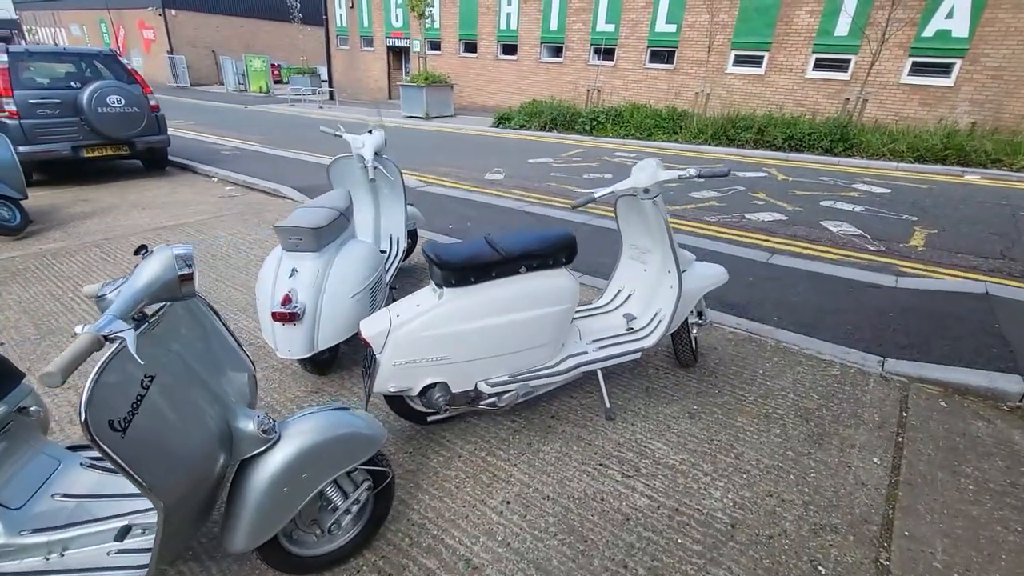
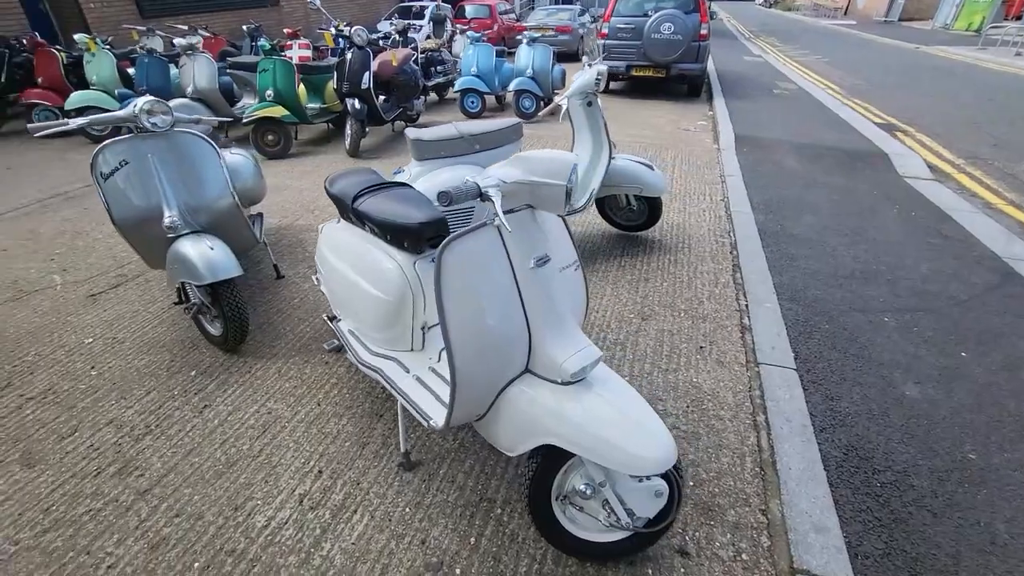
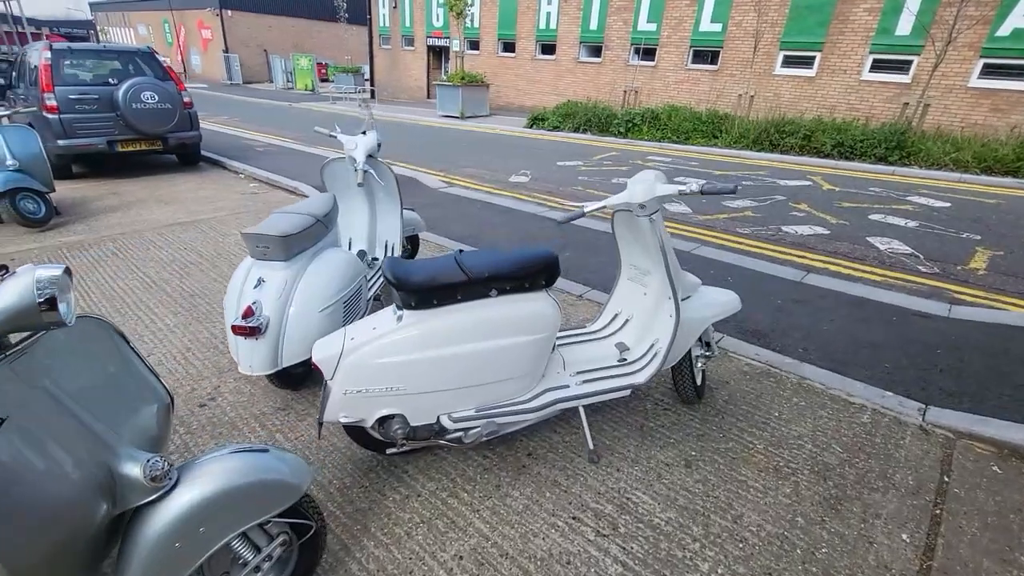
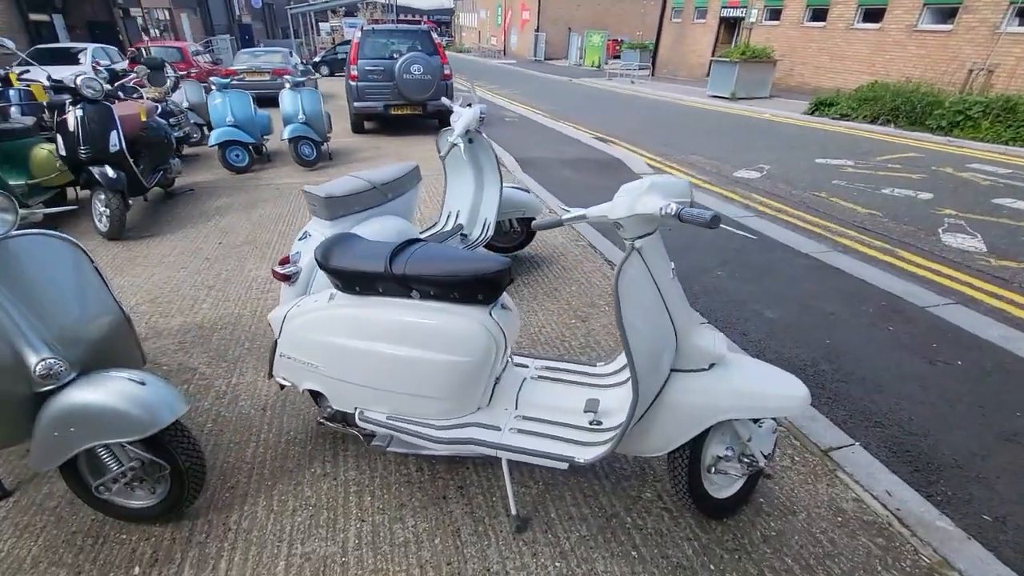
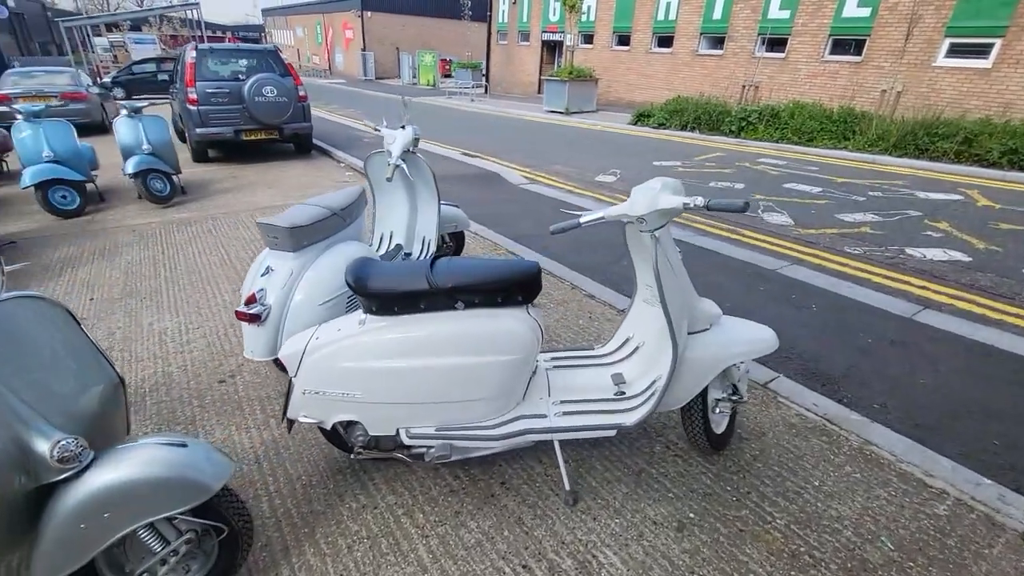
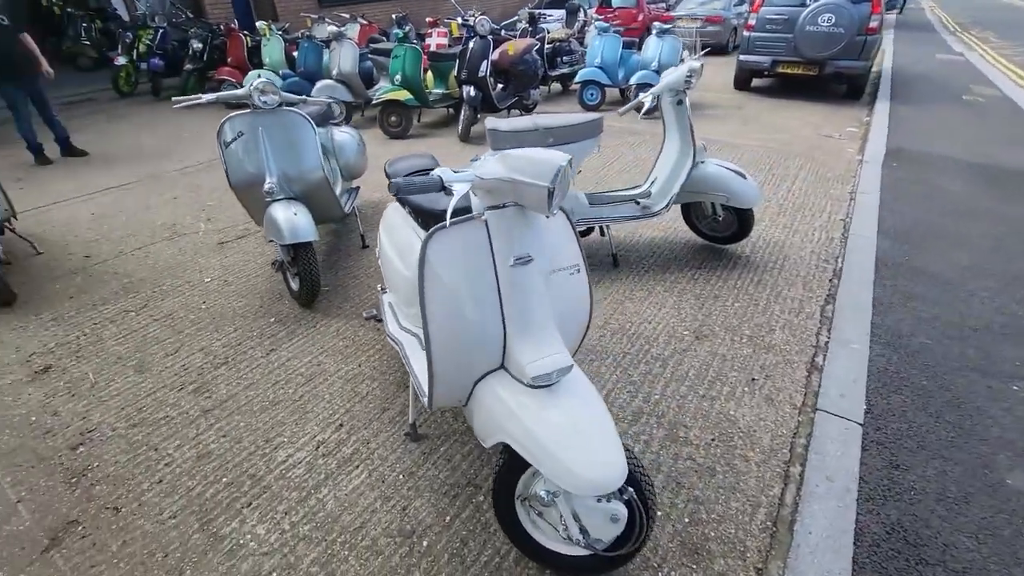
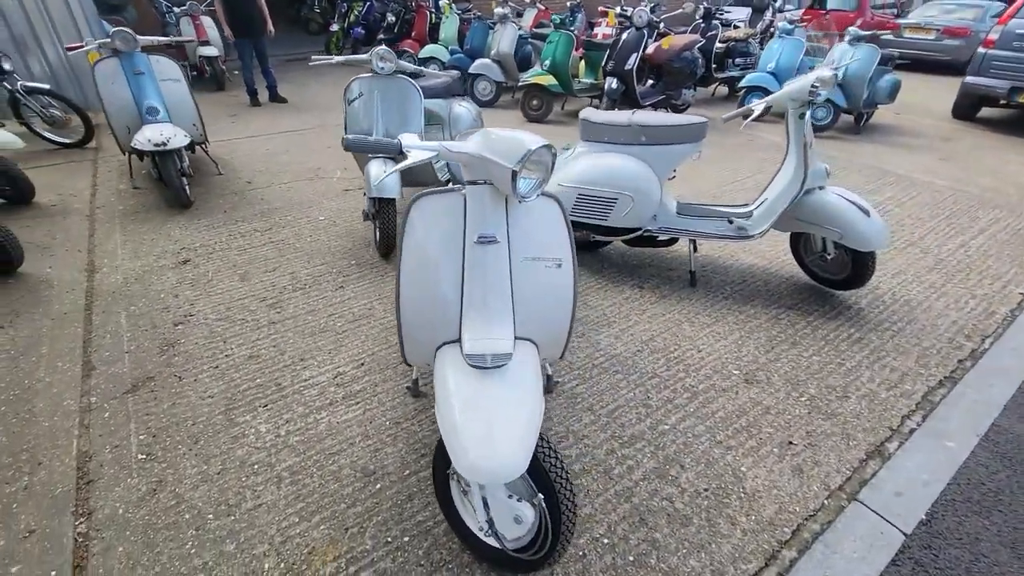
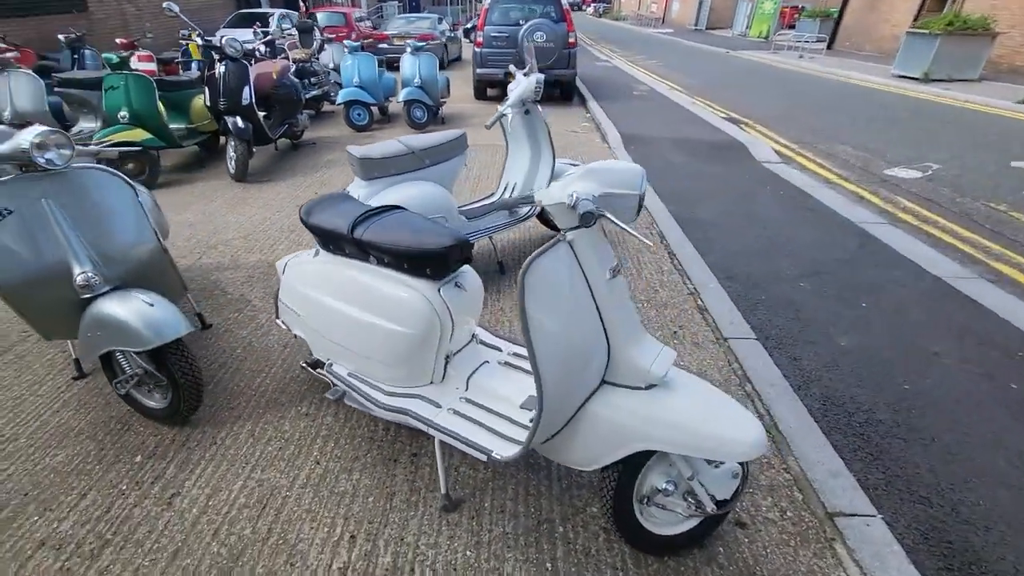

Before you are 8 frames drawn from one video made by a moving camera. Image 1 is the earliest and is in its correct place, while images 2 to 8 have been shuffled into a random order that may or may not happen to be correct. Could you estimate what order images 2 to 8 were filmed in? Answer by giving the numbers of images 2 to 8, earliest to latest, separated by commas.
3, 5, 4, 8, 2, 6, 7
